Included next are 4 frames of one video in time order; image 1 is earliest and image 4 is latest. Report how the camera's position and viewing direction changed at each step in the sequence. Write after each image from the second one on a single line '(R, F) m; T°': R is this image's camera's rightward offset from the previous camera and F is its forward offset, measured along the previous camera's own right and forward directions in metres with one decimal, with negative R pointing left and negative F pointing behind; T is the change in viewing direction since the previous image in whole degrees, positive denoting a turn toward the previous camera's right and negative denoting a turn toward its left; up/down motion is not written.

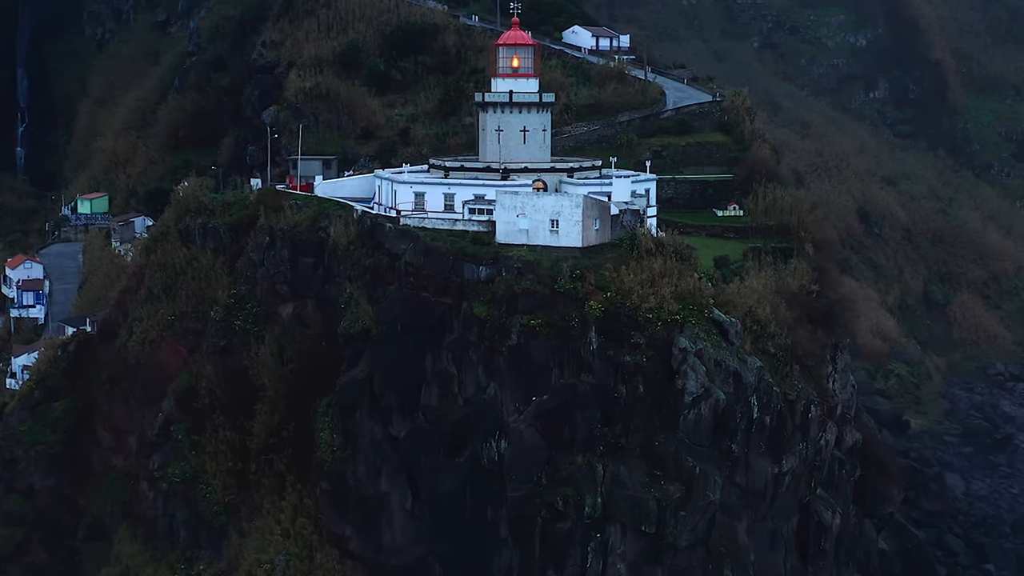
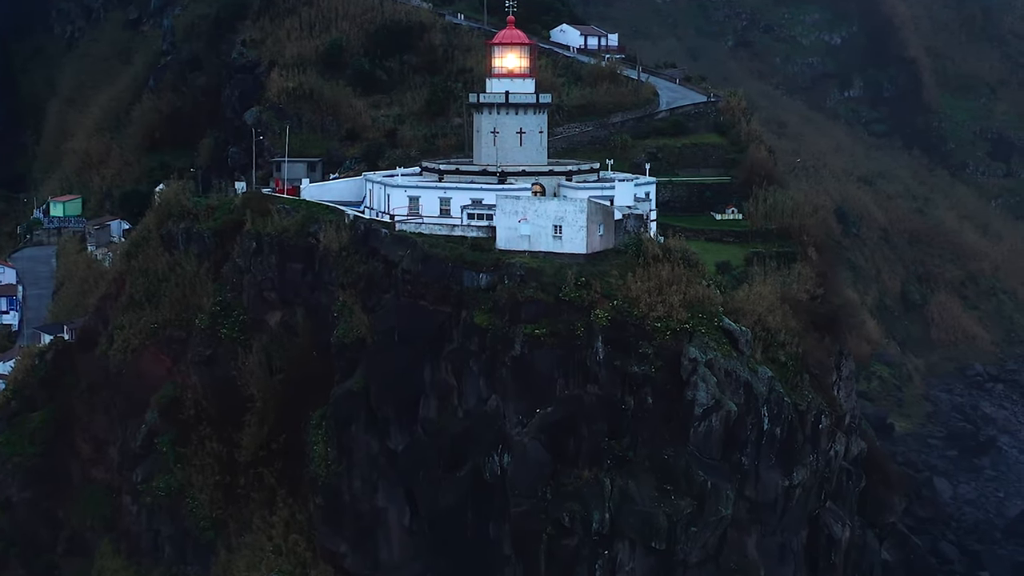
(-0.6, +0.9) m; +1°
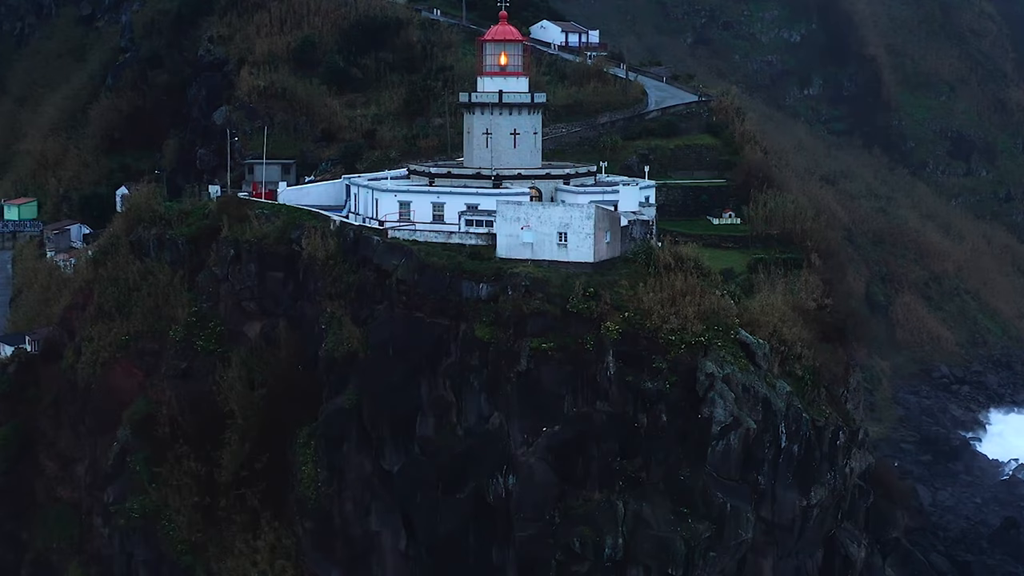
(-0.9, +1.4) m; +2°
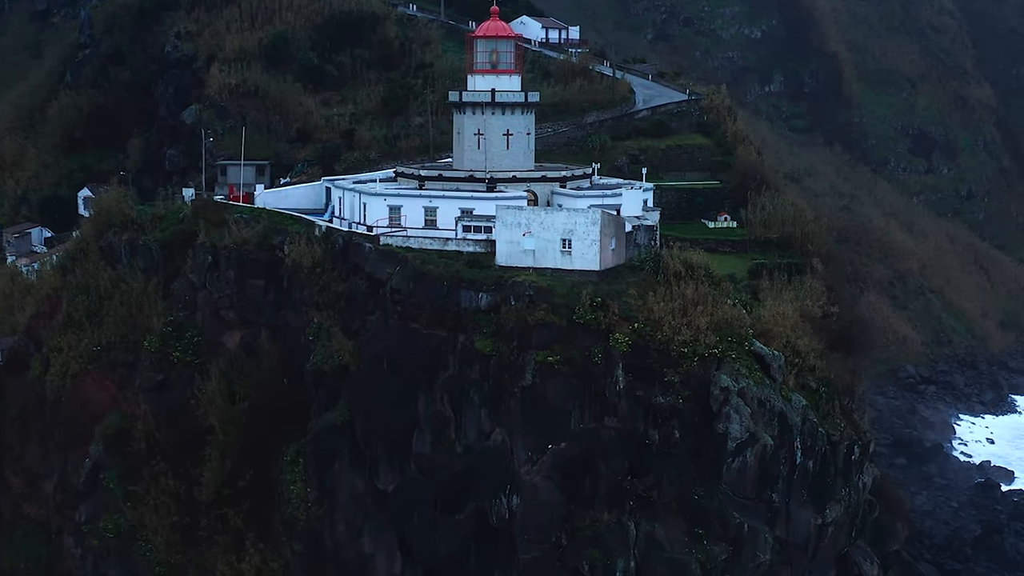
(-0.8, +1.2) m; +2°
